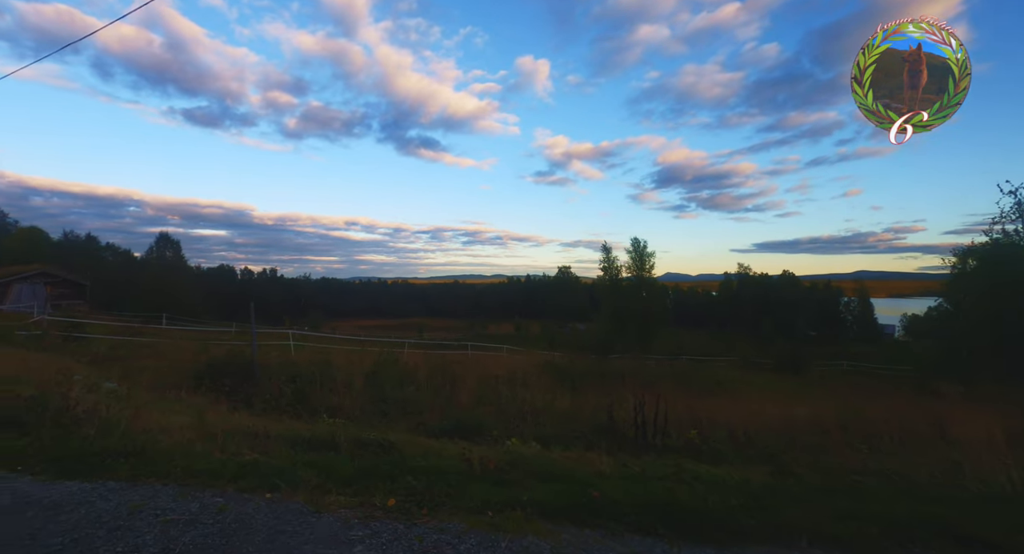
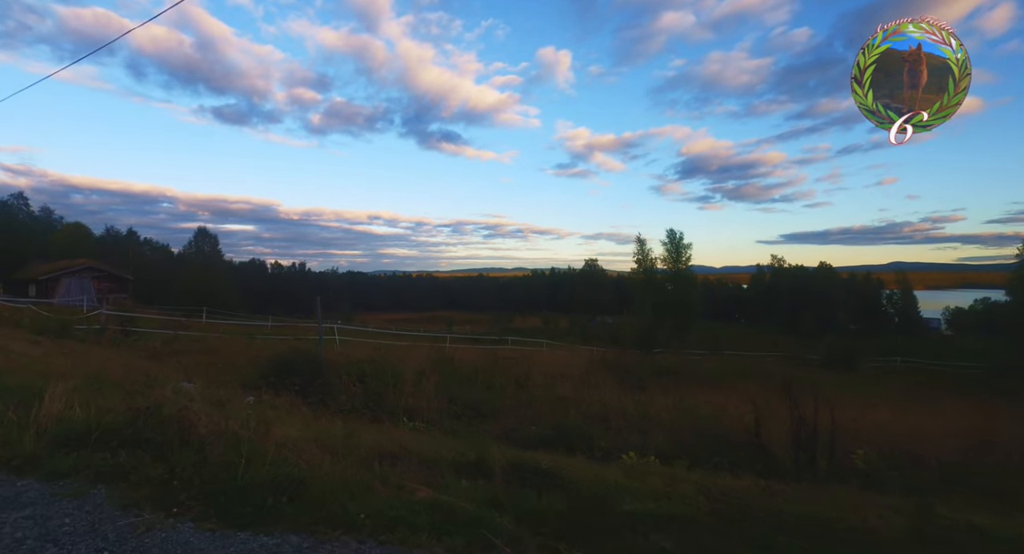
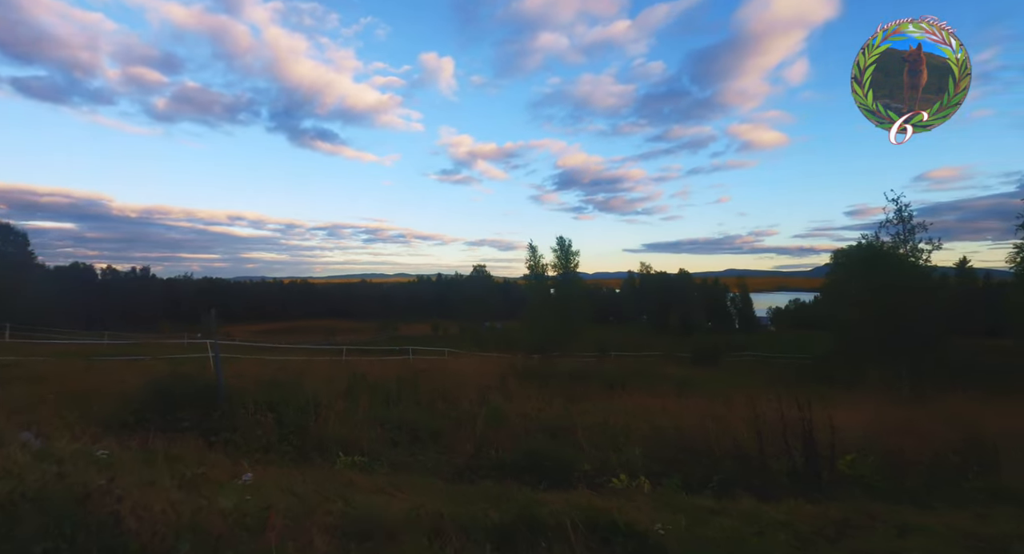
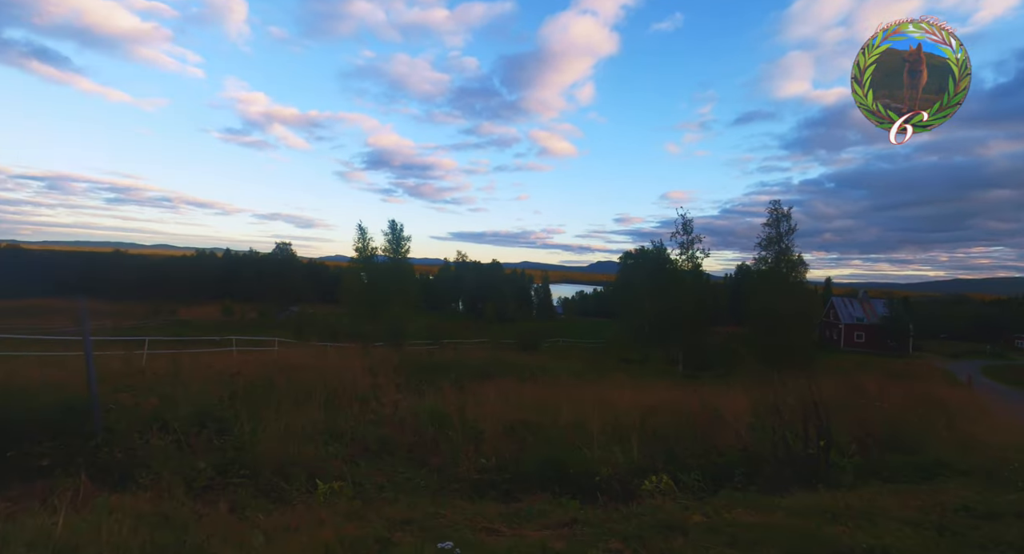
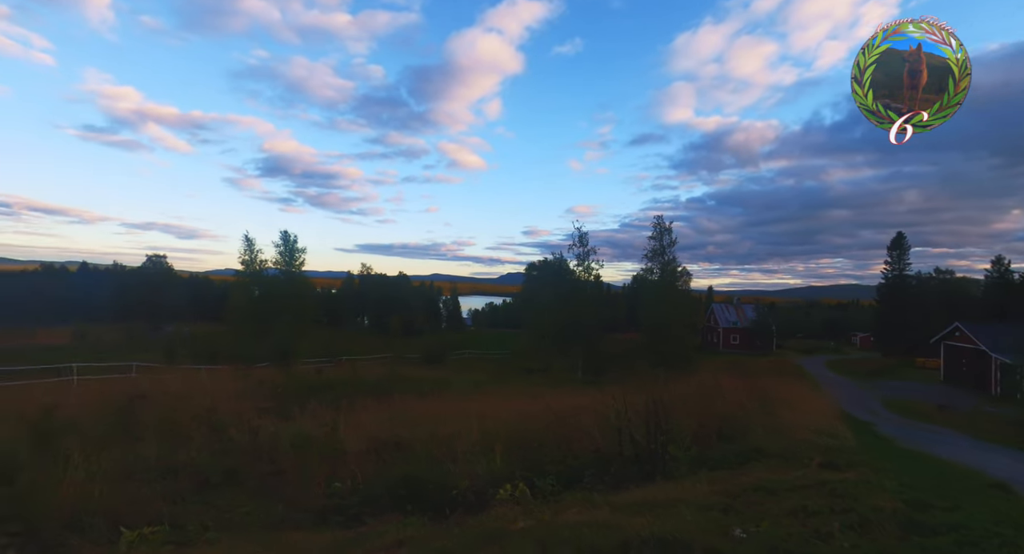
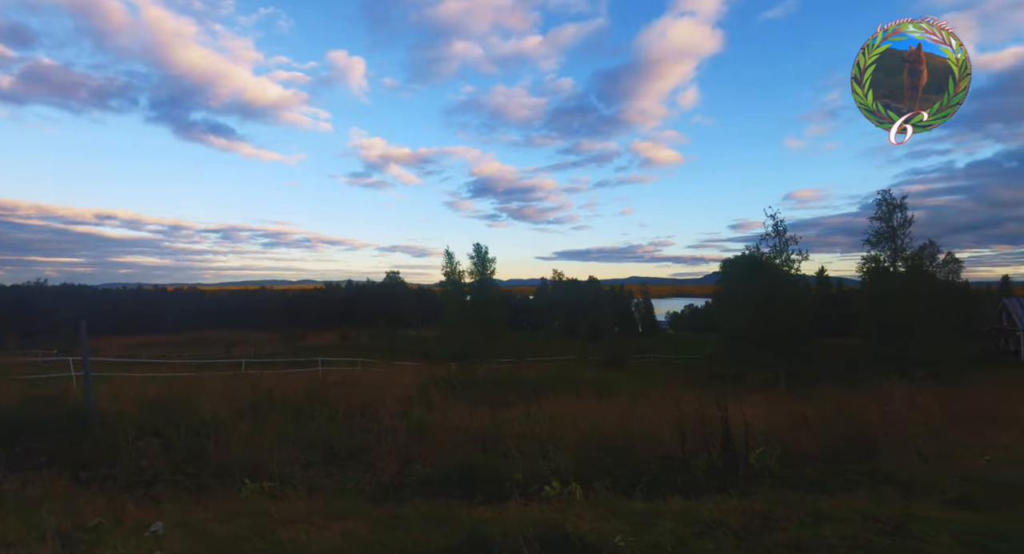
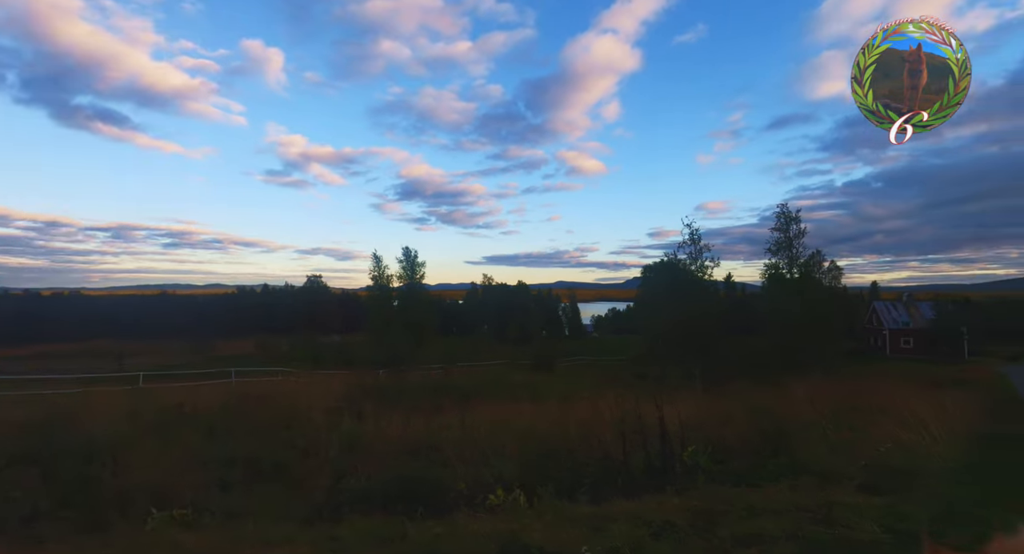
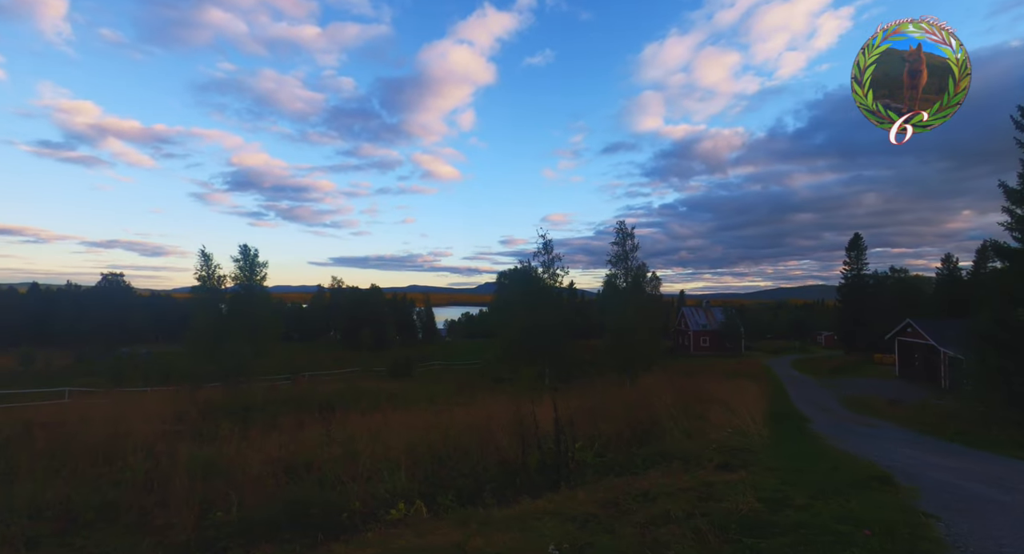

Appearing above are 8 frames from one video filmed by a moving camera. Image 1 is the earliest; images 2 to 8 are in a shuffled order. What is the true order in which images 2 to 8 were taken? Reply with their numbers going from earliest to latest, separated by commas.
2, 3, 6, 7, 8, 5, 4
